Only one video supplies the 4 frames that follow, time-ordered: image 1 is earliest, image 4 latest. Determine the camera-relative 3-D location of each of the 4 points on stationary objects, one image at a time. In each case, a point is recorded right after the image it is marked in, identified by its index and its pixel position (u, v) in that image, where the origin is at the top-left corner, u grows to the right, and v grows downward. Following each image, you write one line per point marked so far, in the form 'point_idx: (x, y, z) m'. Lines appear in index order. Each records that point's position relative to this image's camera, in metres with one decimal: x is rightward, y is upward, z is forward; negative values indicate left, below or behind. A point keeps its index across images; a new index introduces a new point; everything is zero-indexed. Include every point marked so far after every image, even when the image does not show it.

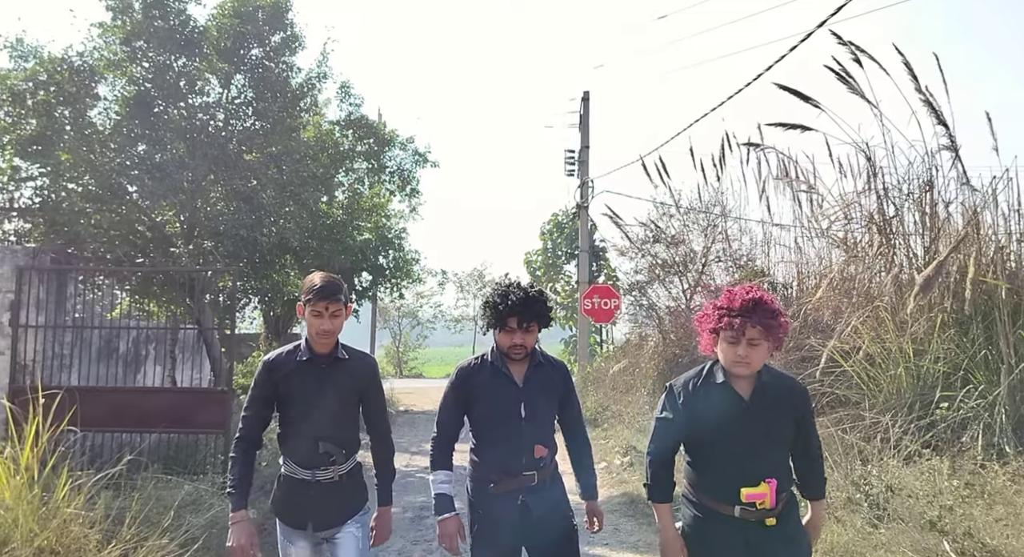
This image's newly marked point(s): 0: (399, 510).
0: (-0.9, -1.9, +6.3) m
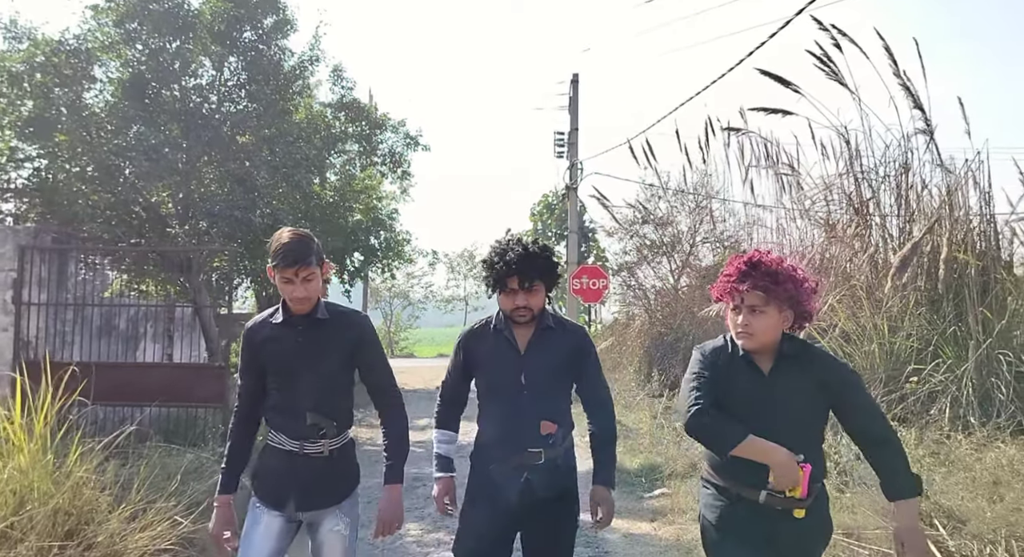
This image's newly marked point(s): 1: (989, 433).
0: (-1.0, -1.7, +6.5) m
1: (+3.7, -1.2, +5.9) m
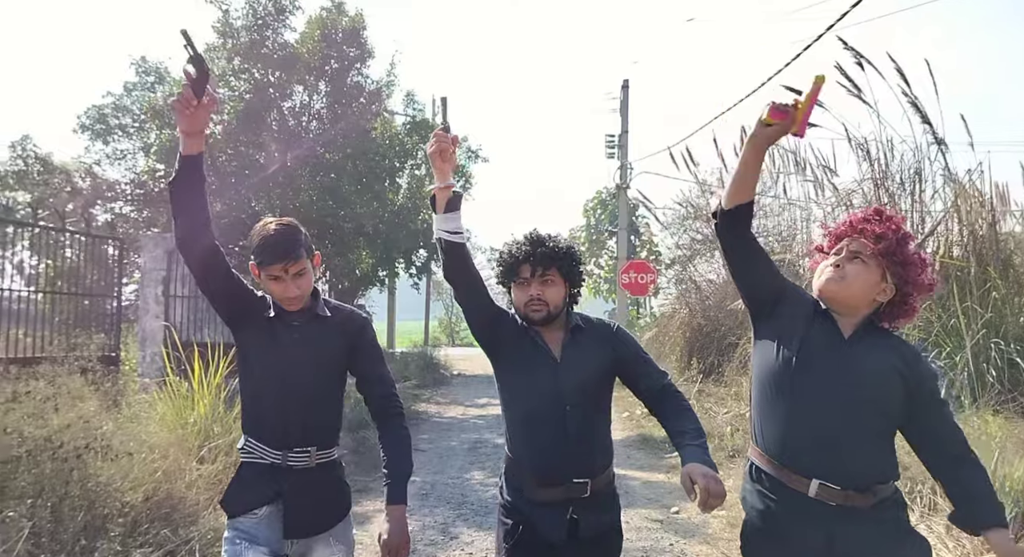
0: (-0.5, -1.7, +7.8) m
1: (+4.1, -1.2, +6.9) m
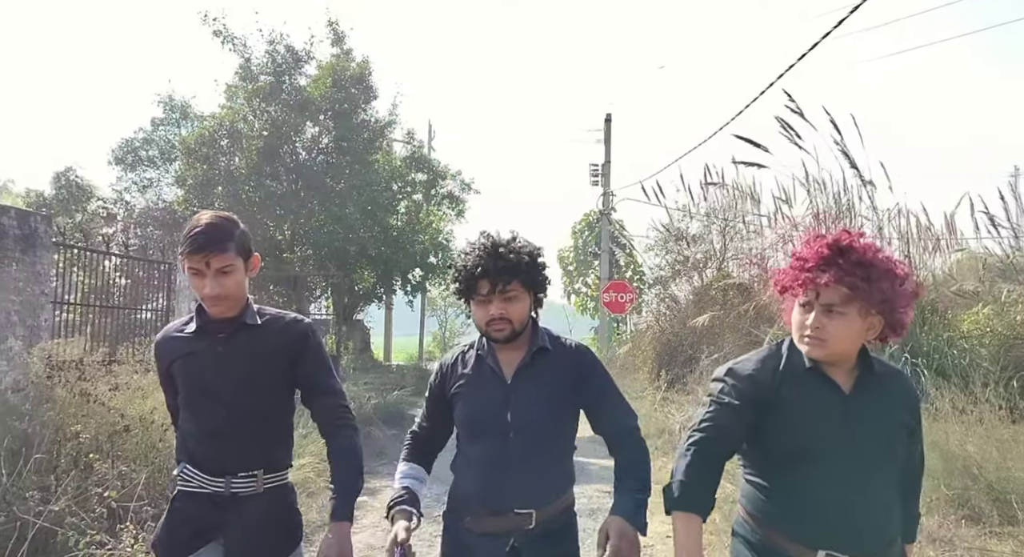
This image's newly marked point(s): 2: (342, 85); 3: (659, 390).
0: (-0.7, -1.9, +9.0) m
1: (+3.9, -1.4, +8.1) m
2: (-2.5, +2.8, +11.2) m
3: (+2.4, -1.8, +12.6) m
